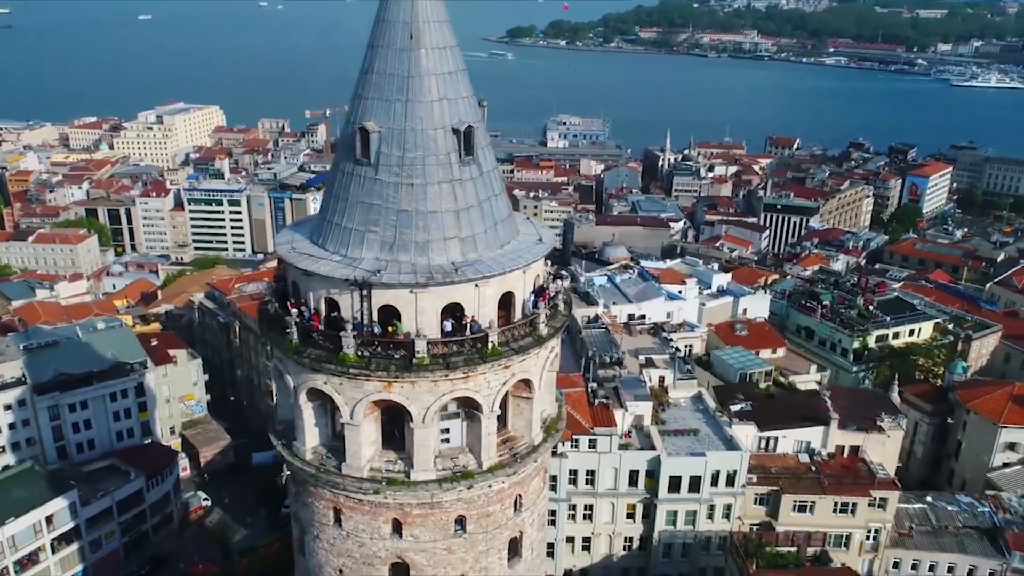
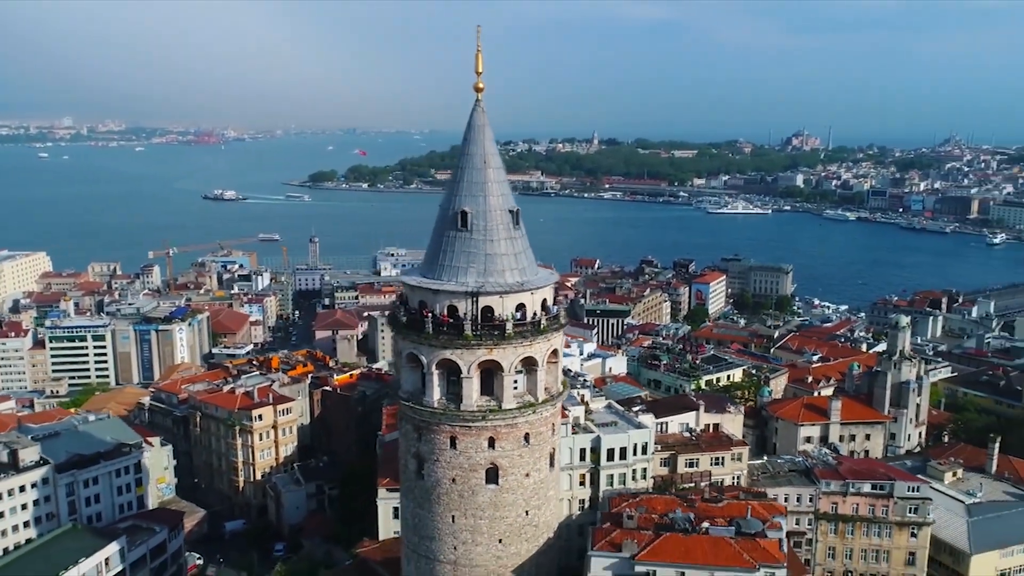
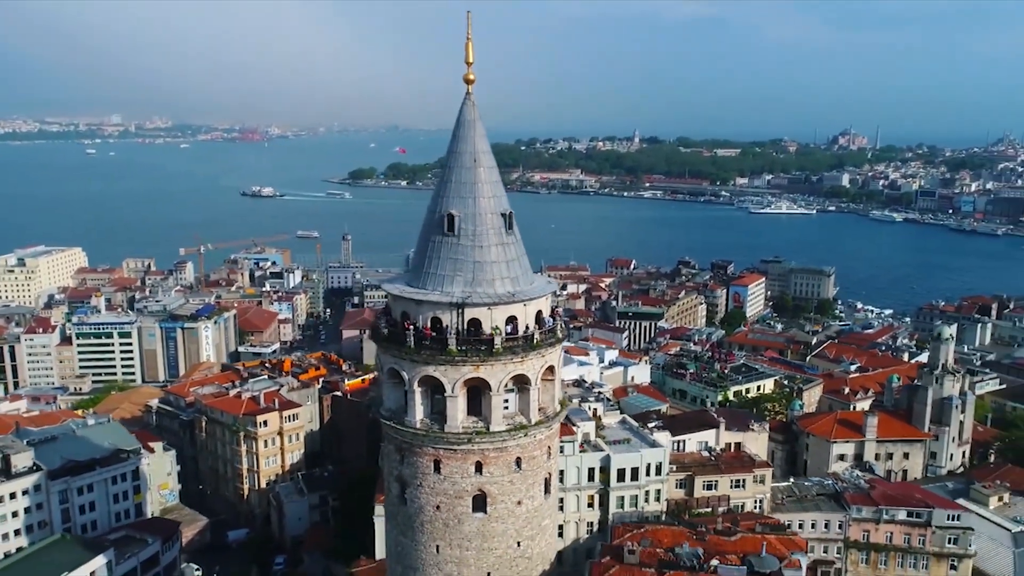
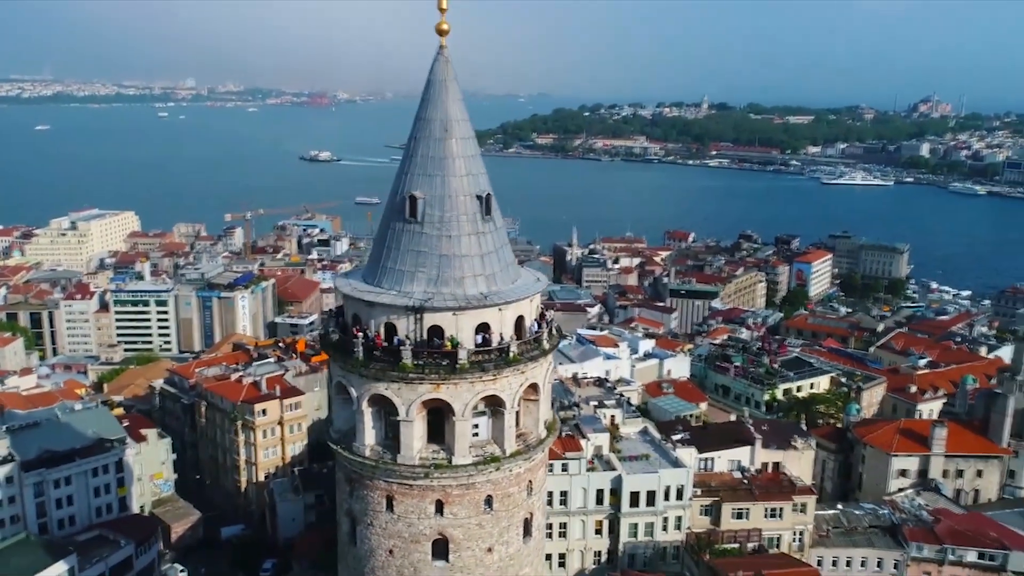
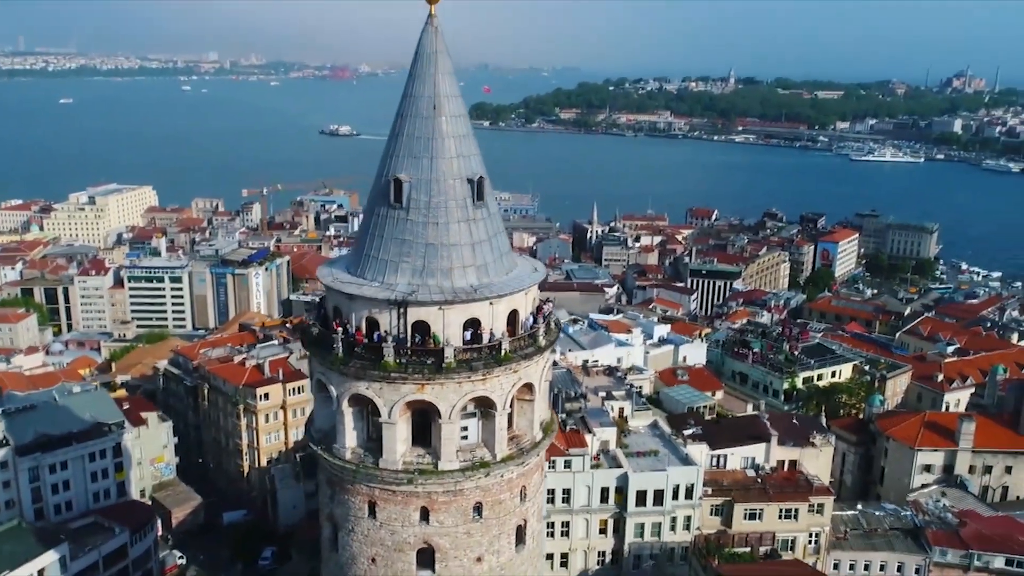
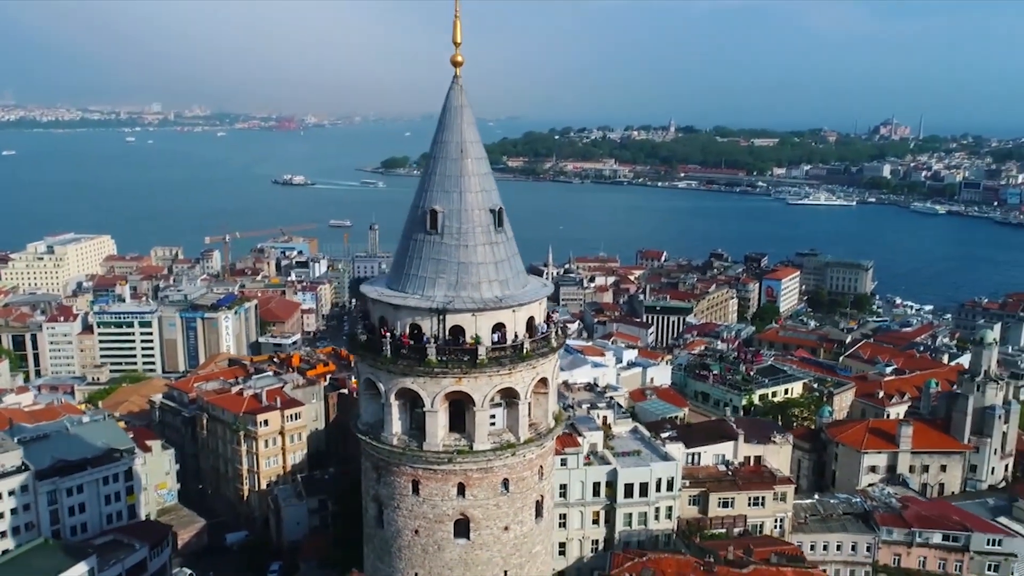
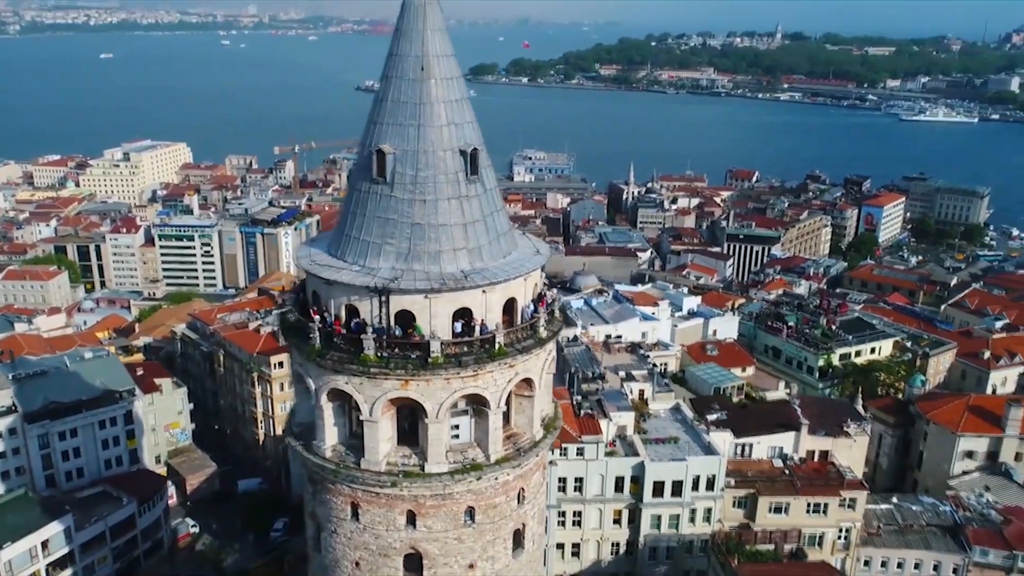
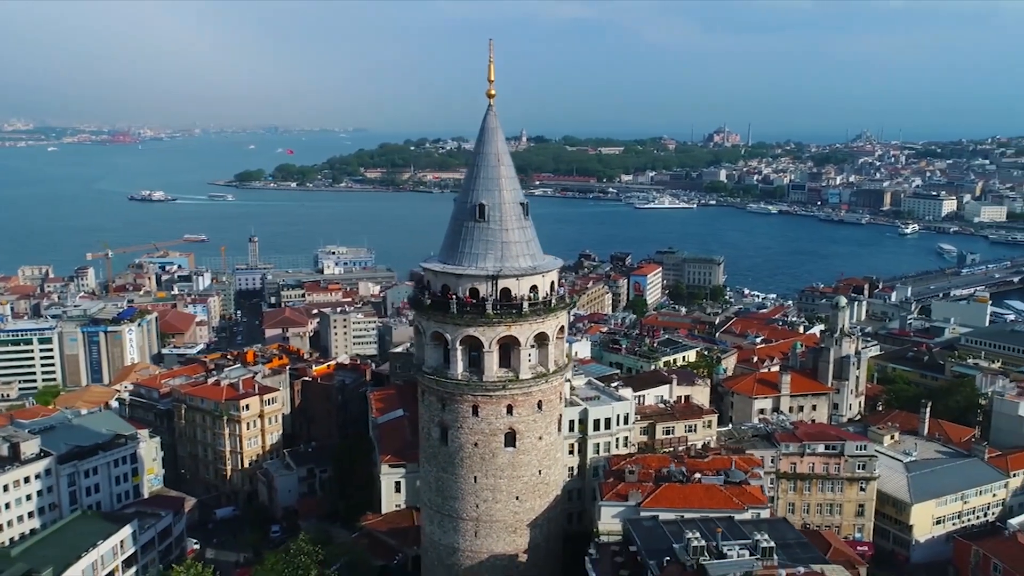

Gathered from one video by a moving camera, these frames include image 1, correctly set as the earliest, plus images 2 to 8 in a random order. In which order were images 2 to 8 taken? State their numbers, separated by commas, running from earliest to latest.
7, 5, 4, 6, 3, 2, 8
